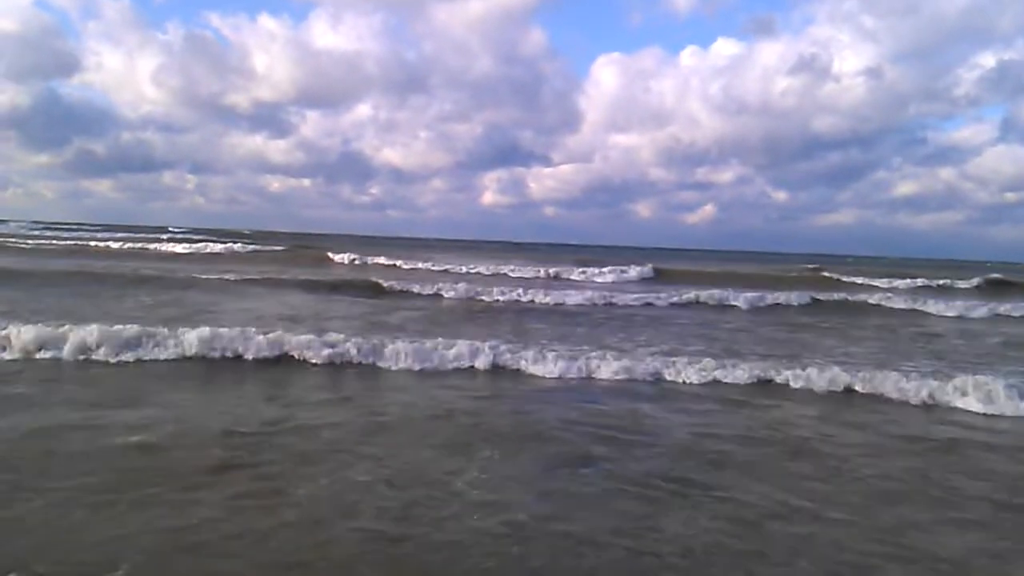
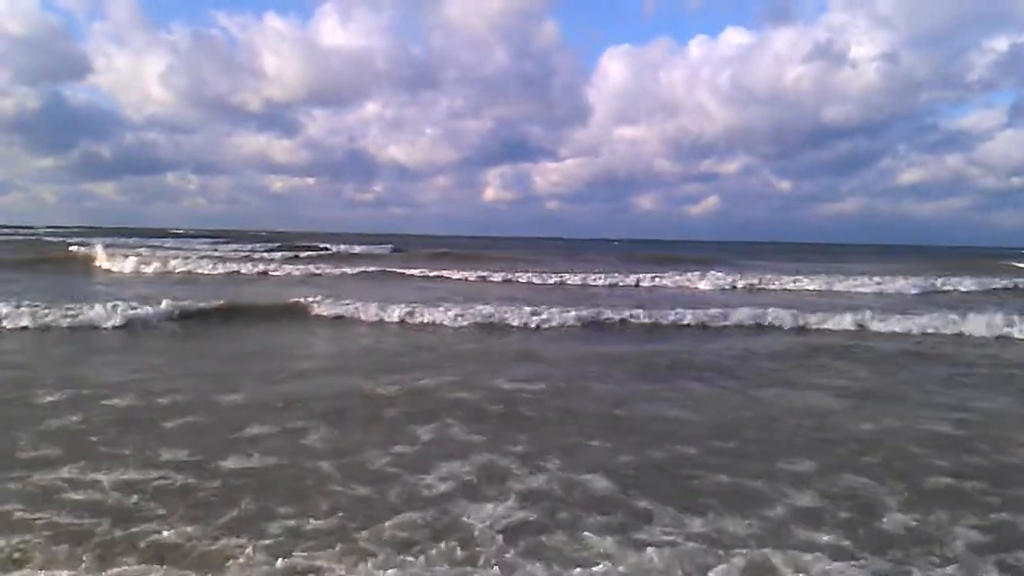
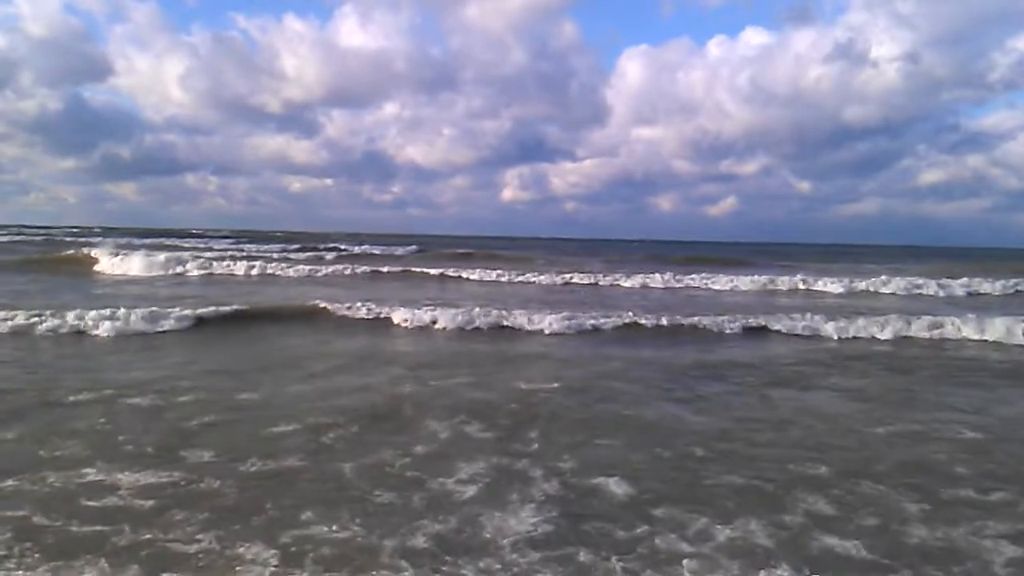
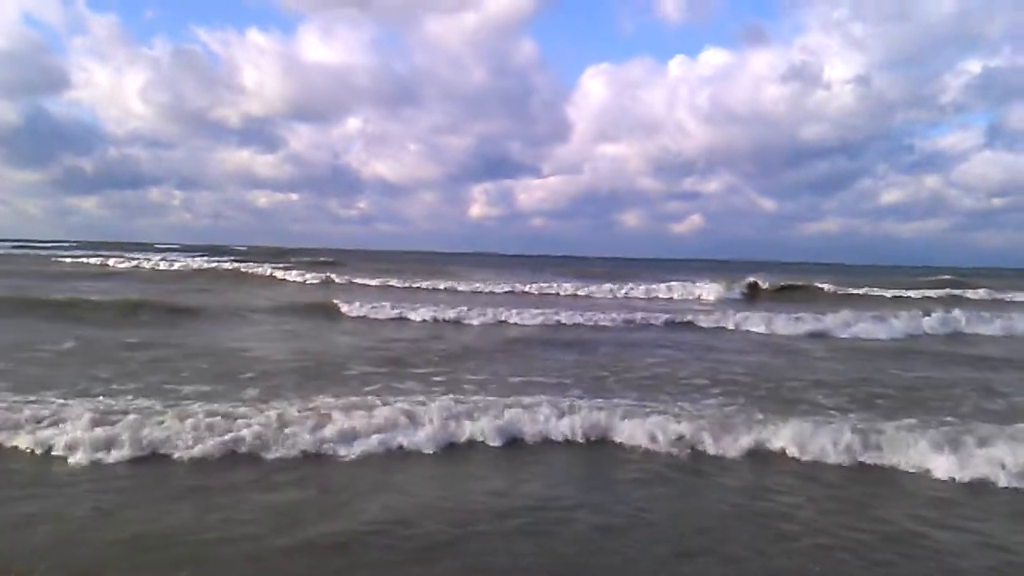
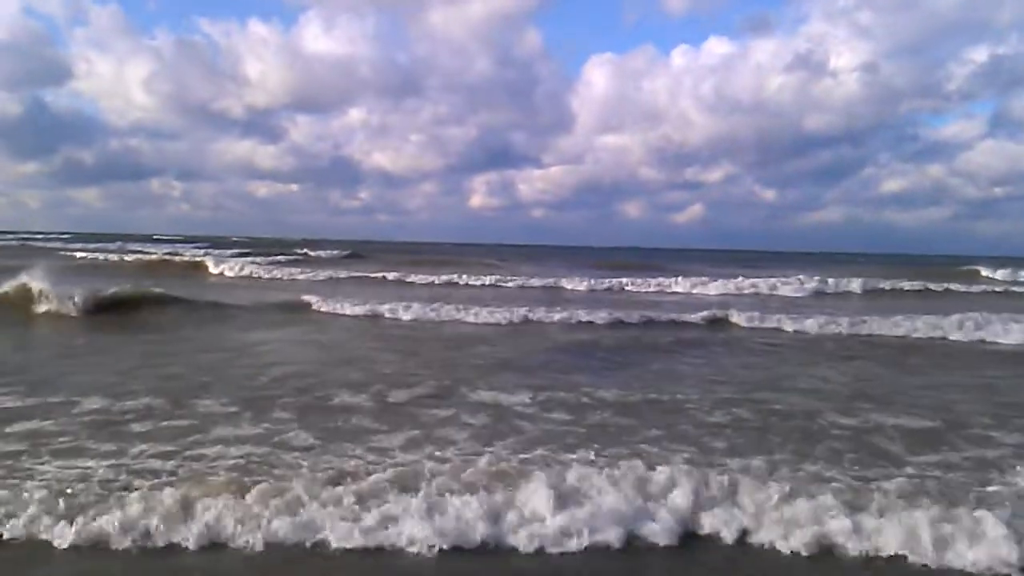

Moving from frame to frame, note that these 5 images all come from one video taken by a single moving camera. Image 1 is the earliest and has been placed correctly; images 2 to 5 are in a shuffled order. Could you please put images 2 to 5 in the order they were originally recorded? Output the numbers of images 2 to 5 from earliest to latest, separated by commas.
4, 5, 2, 3
